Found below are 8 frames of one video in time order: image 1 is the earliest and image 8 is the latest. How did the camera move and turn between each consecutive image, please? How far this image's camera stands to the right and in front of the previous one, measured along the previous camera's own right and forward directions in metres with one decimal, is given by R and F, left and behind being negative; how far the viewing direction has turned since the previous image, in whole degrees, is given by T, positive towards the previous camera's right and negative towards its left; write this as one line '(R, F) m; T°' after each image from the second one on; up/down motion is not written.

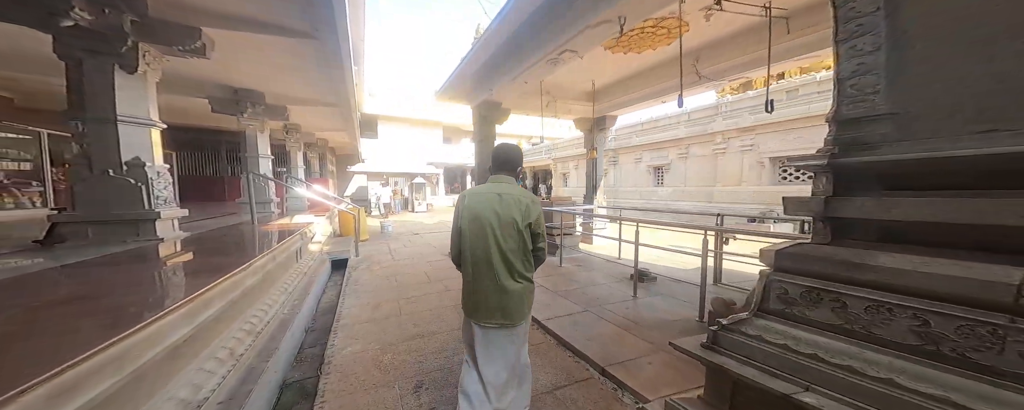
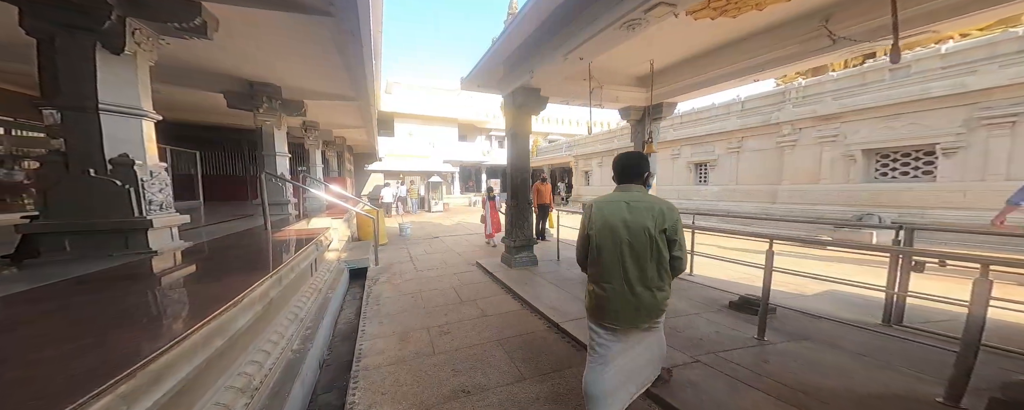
(-0.4, +0.6) m; -3°
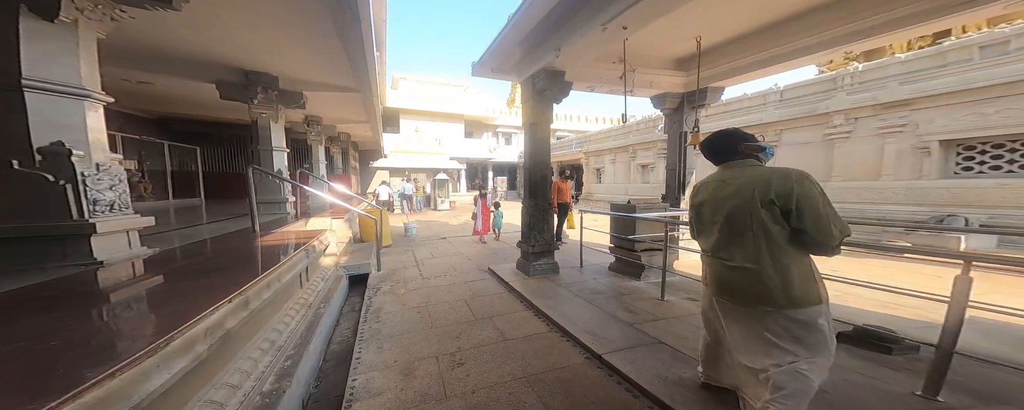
(-0.2, +0.5) m; -1°
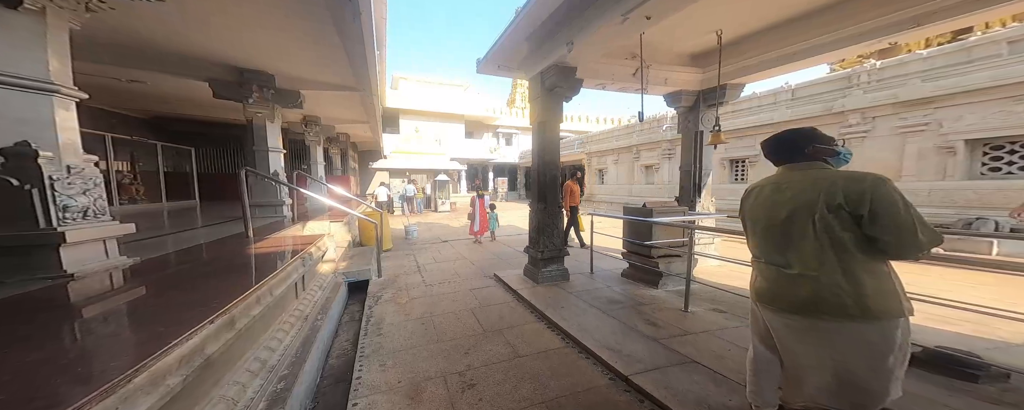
(-0.1, +0.2) m; 0°
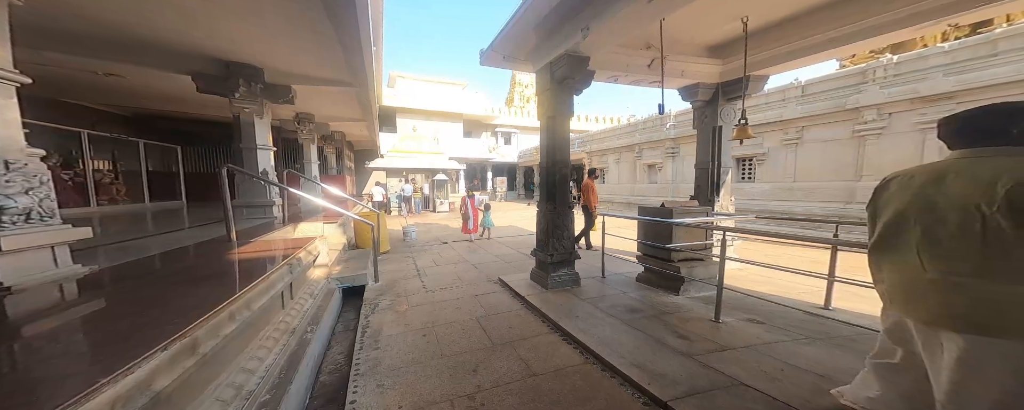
(-0.1, +0.3) m; +1°
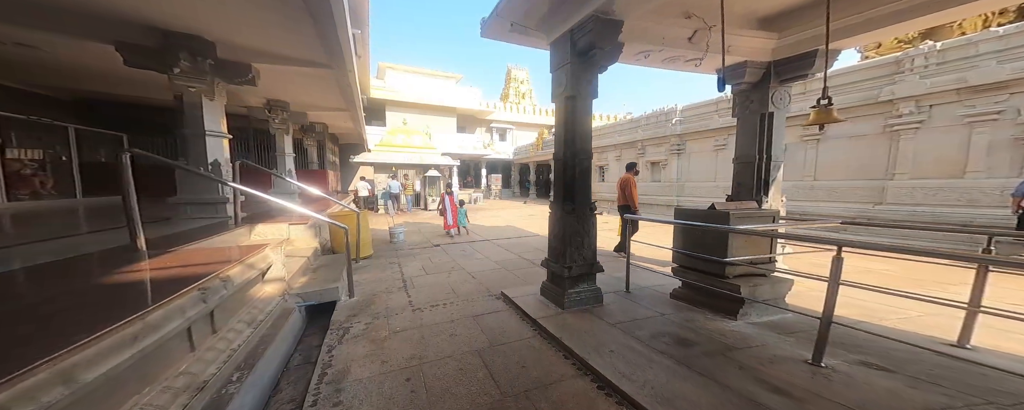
(-0.2, +0.7) m; +2°
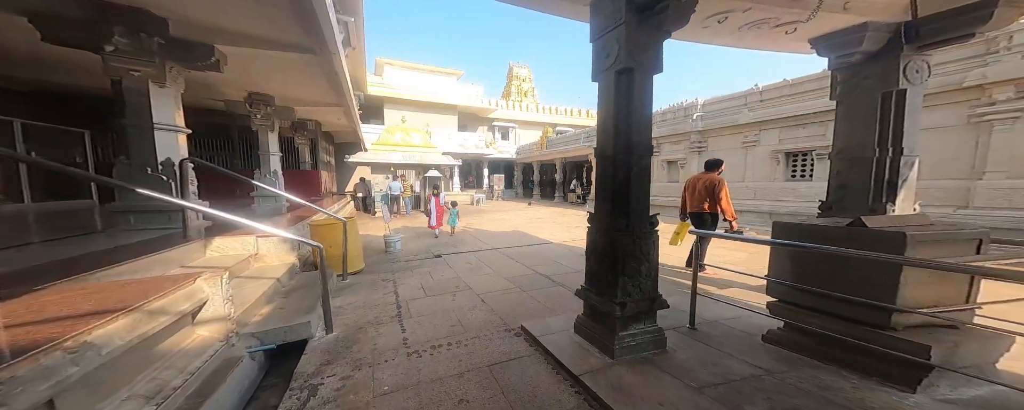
(-0.2, +0.8) m; 0°
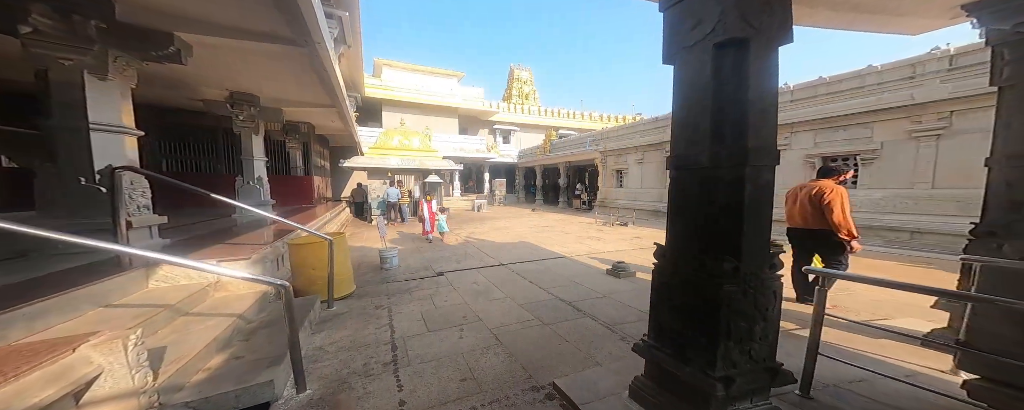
(-0.2, +0.7) m; 0°
